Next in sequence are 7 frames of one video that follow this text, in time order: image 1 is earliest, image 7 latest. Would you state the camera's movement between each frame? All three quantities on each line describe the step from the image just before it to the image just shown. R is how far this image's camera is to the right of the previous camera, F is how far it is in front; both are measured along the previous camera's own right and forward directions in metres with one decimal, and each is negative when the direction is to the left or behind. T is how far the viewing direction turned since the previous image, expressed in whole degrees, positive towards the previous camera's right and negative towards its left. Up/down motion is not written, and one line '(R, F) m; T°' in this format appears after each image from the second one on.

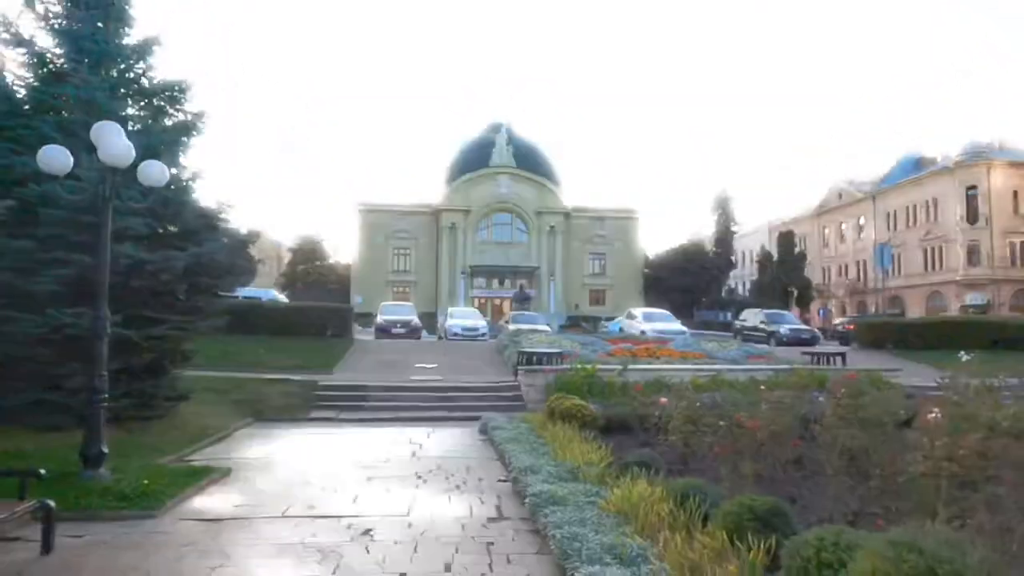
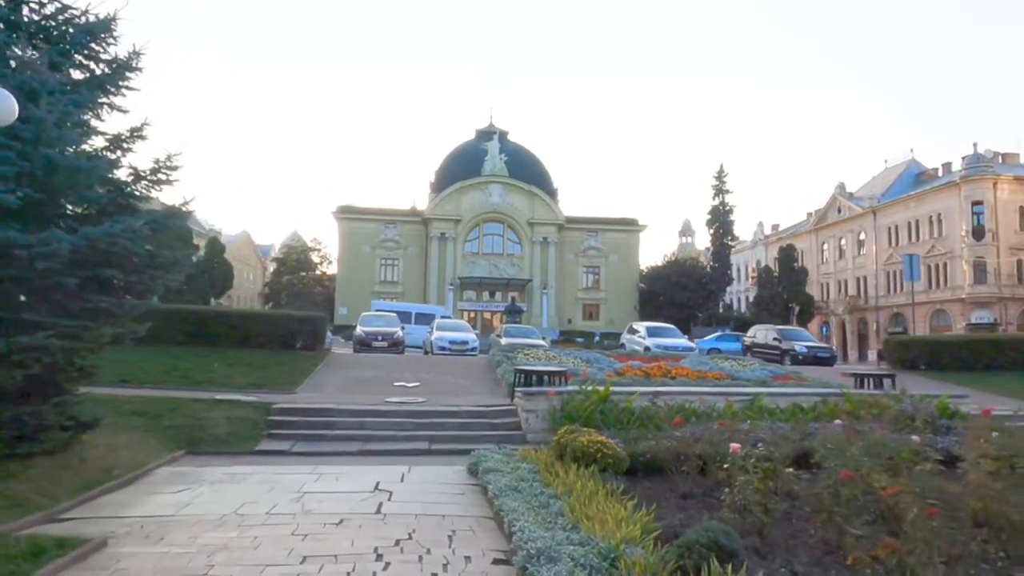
(-0.1, +2.2) m; +1°
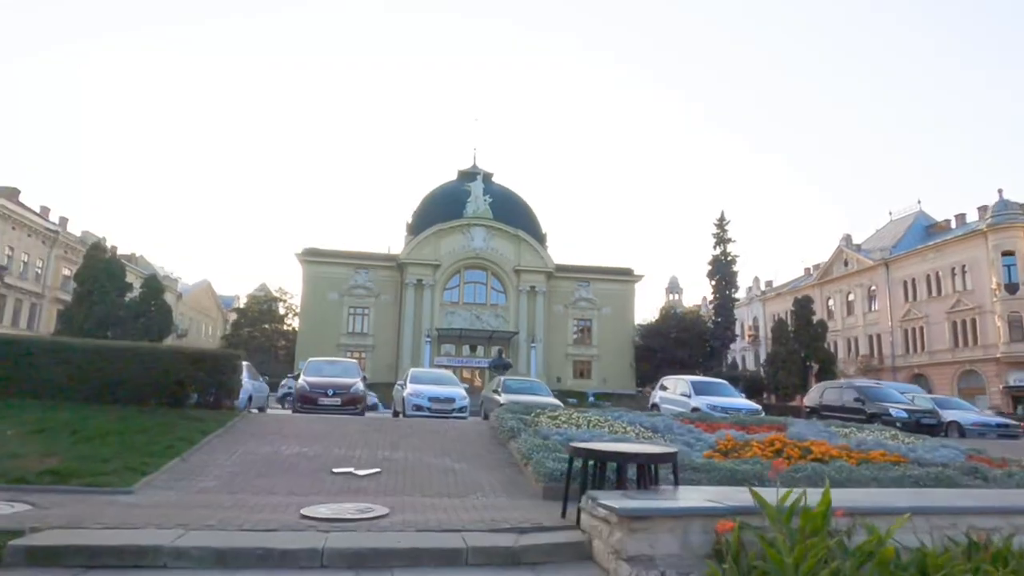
(-0.8, +6.3) m; +2°
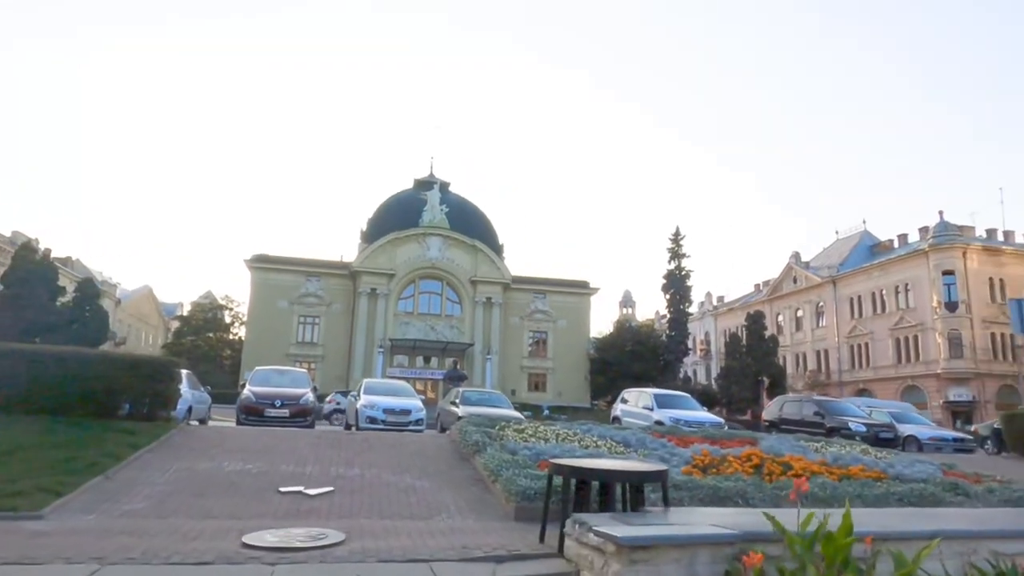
(-0.2, +0.6) m; +4°
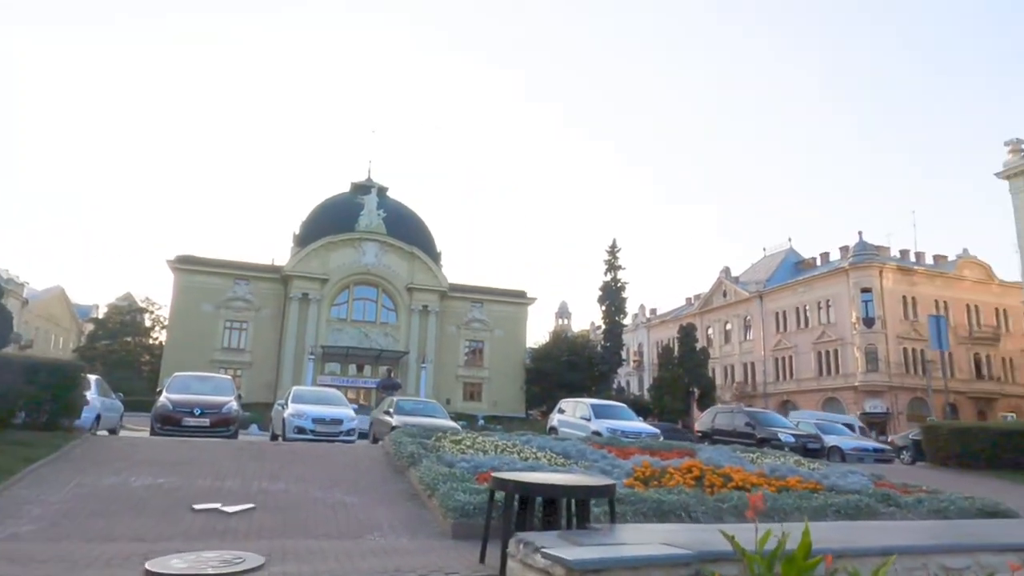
(-0.1, +0.3) m; +5°
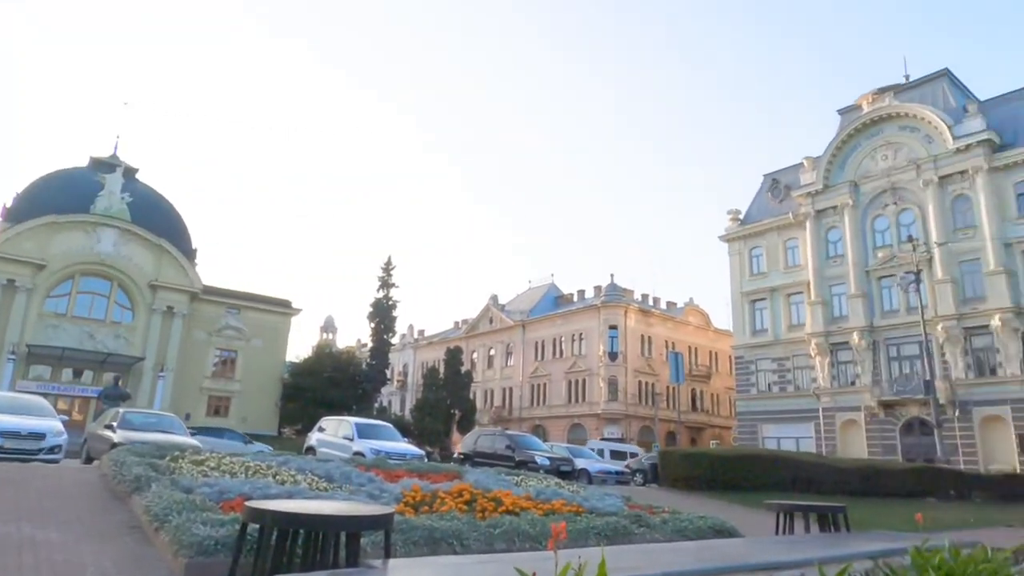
(-0.1, +0.6) m; +20°
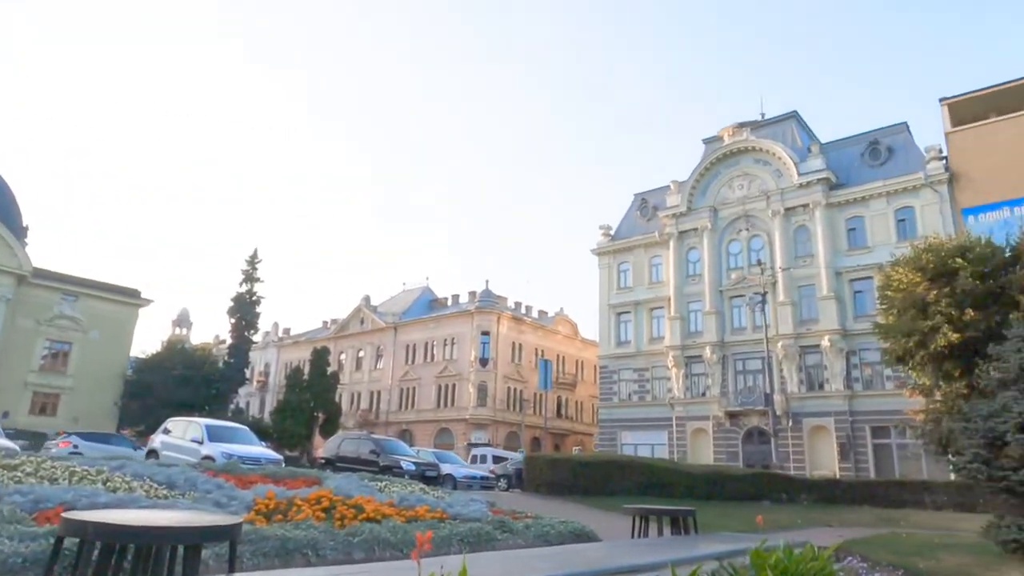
(0.0, +0.1) m; +11°
